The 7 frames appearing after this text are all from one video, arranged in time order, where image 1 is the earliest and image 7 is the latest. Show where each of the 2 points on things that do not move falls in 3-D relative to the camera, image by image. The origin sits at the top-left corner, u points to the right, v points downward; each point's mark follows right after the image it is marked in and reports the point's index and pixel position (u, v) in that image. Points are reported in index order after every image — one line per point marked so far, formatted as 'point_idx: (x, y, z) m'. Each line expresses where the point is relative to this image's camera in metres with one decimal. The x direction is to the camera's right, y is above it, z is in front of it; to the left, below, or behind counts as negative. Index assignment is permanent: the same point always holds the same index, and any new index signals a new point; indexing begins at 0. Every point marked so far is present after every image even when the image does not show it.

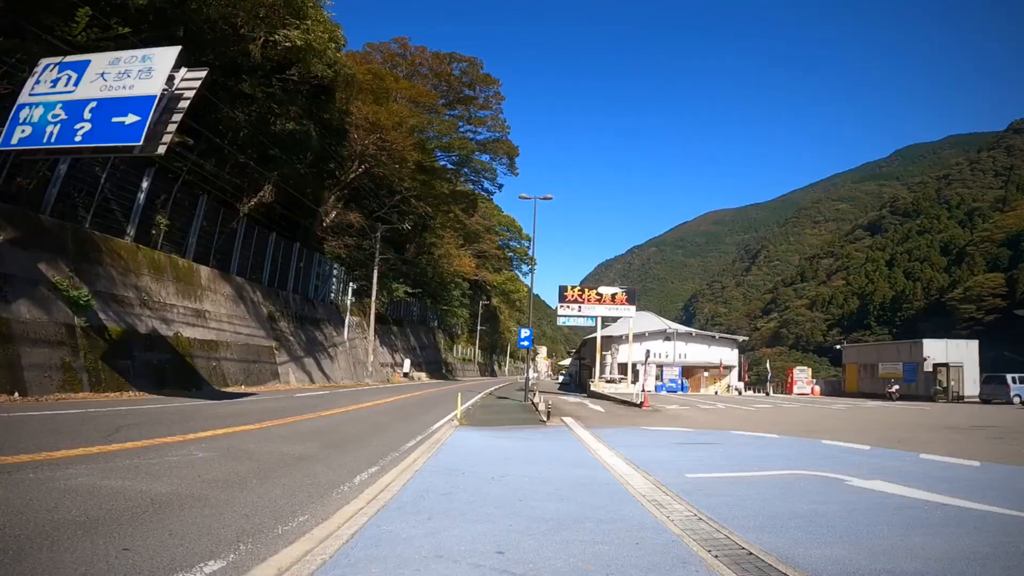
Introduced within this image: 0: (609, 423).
0: (+2.6, -3.6, +17.1) m
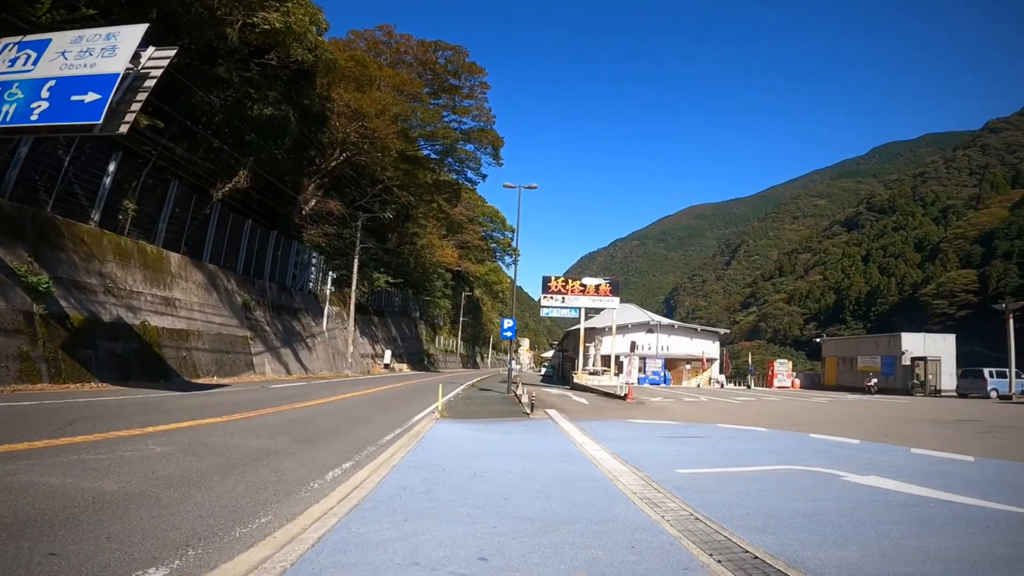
0: (+2.1, -3.3, +16.7) m
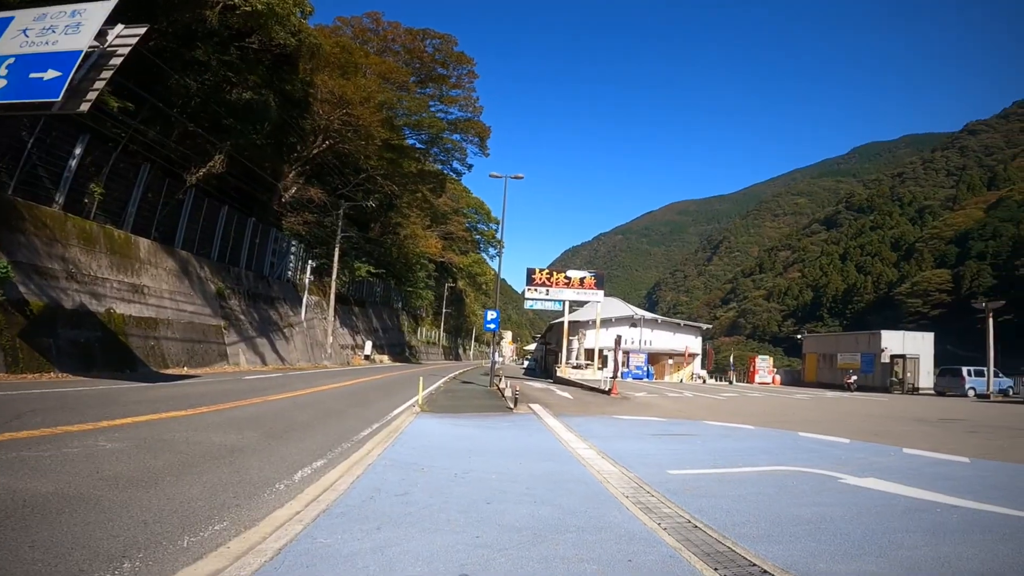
0: (+1.7, -3.1, +16.3) m
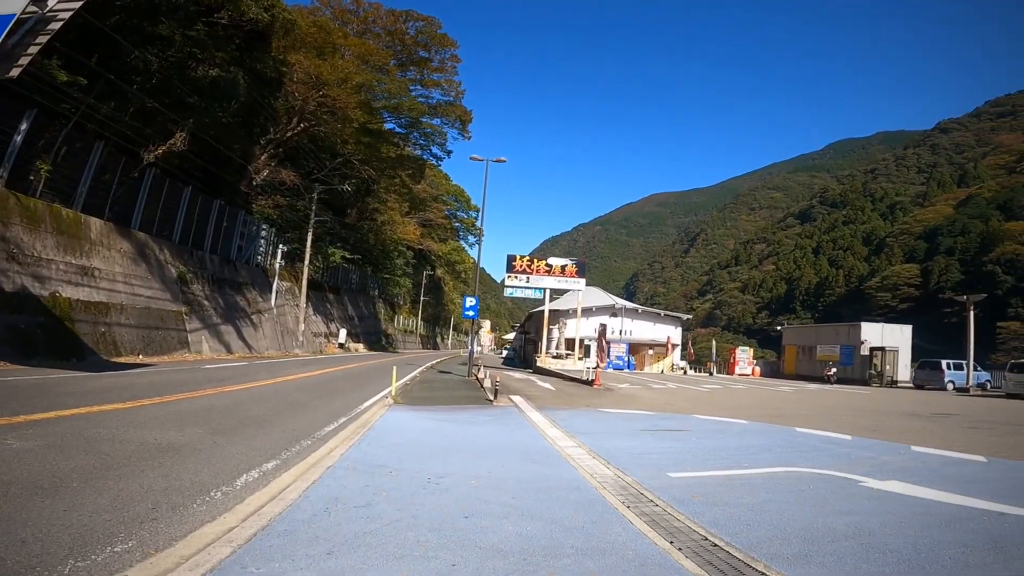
0: (+1.2, -2.8, +15.5) m
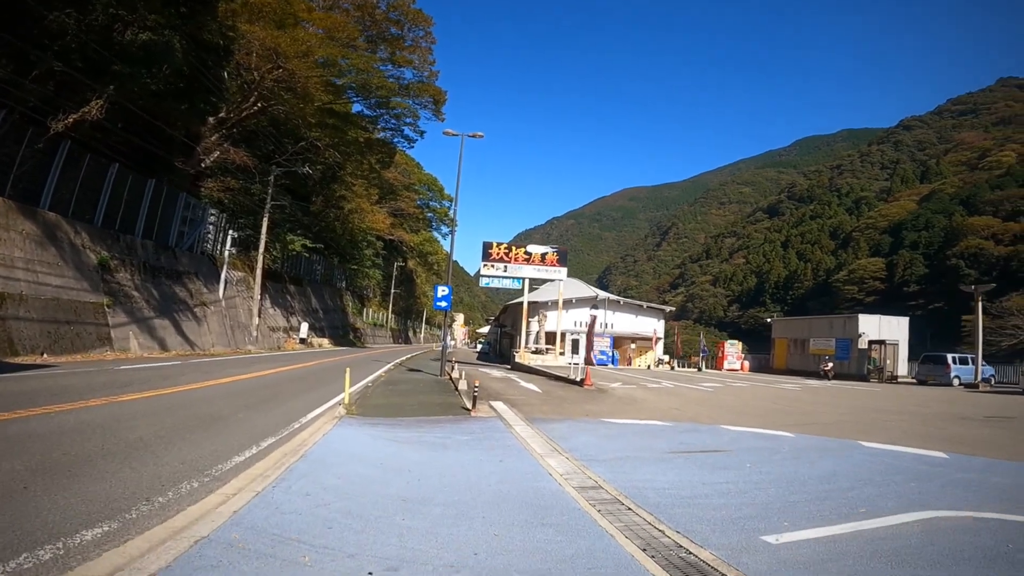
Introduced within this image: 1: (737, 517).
0: (+0.8, -2.4, +12.7) m
1: (+1.8, -1.9, +5.3) m
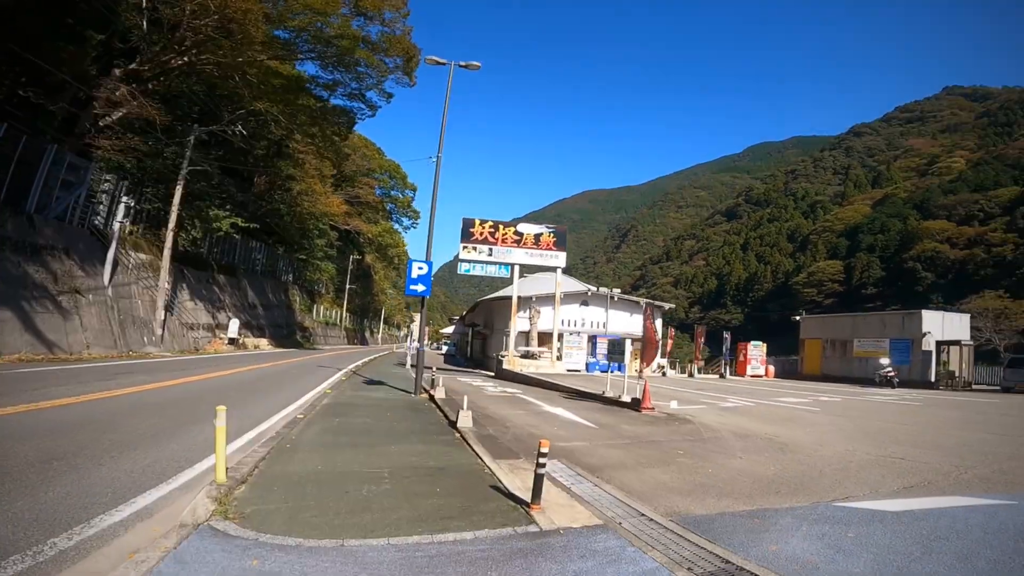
0: (+1.6, -1.8, +5.7) m
1: (+3.2, -1.3, -1.7) m
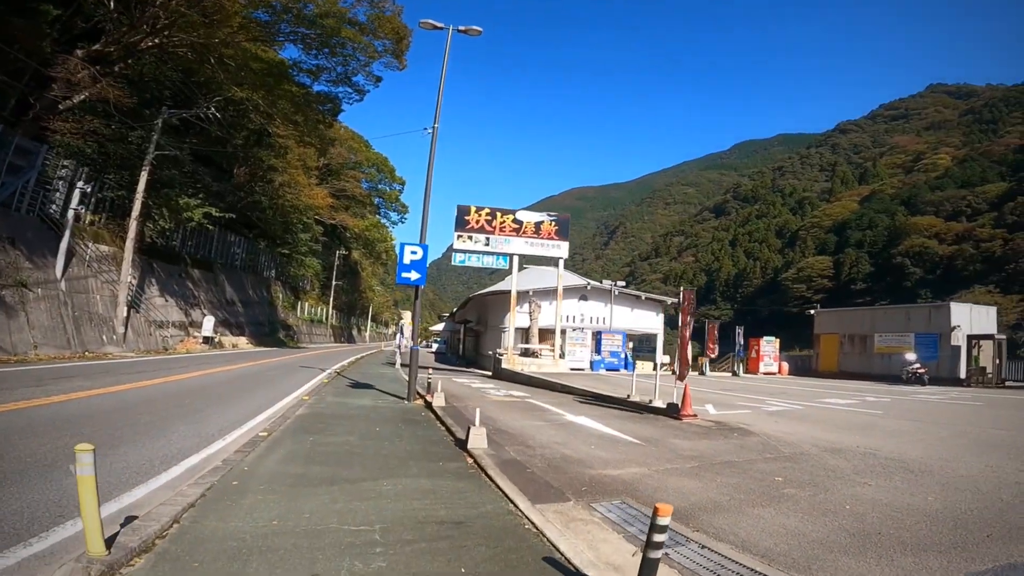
0: (+2.0, -1.6, +3.5) m
1: (+3.7, -1.0, -3.8) m
